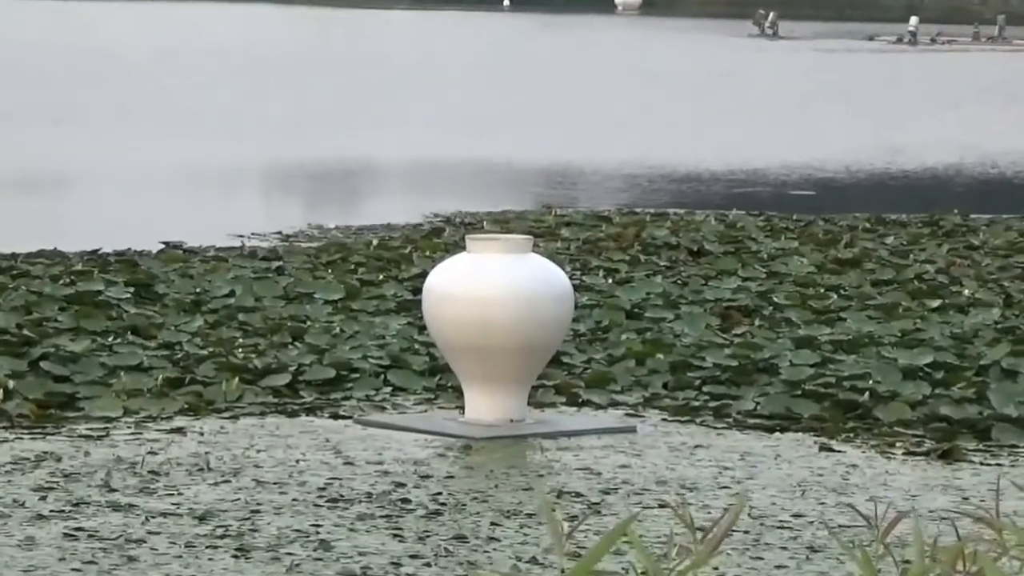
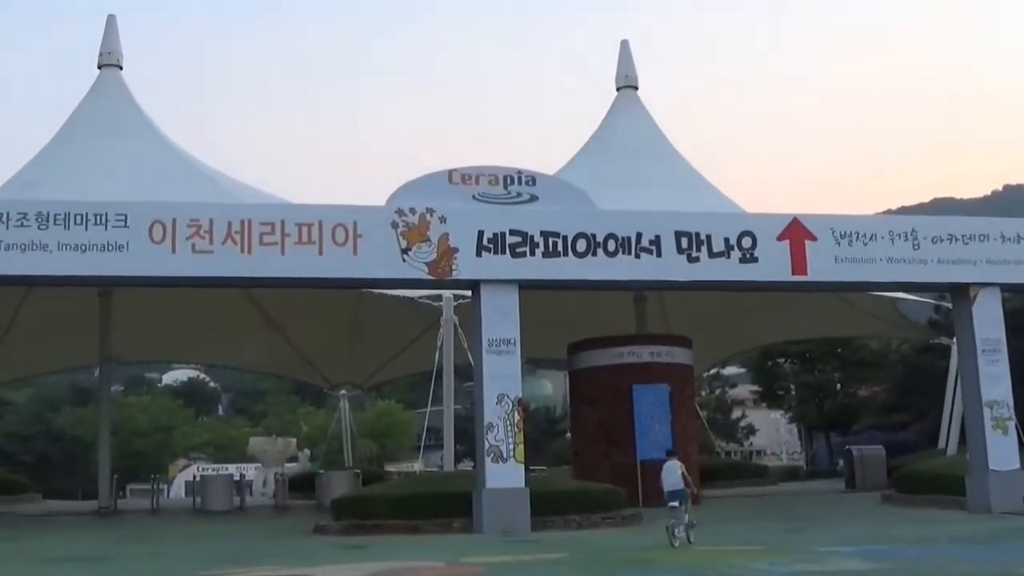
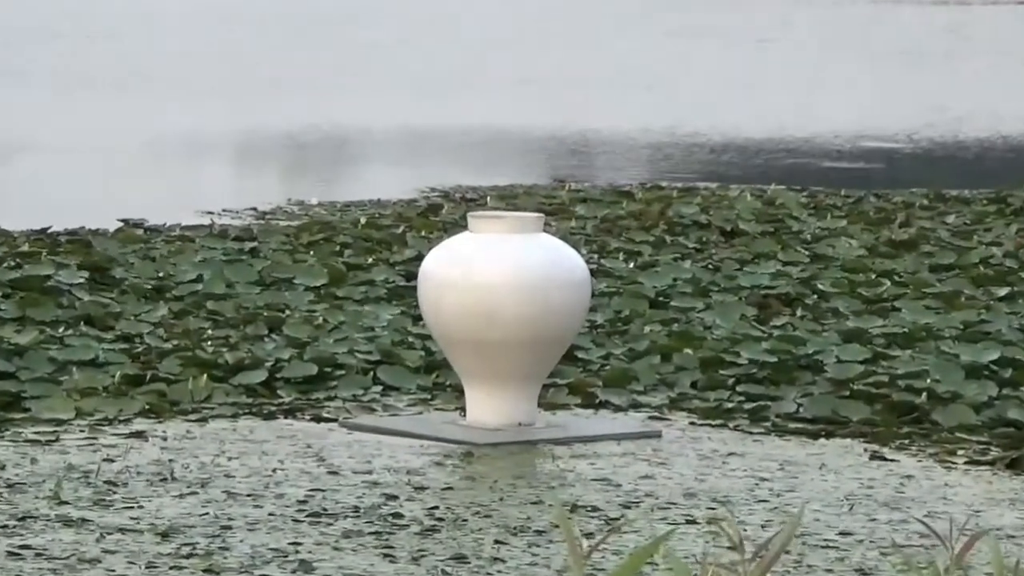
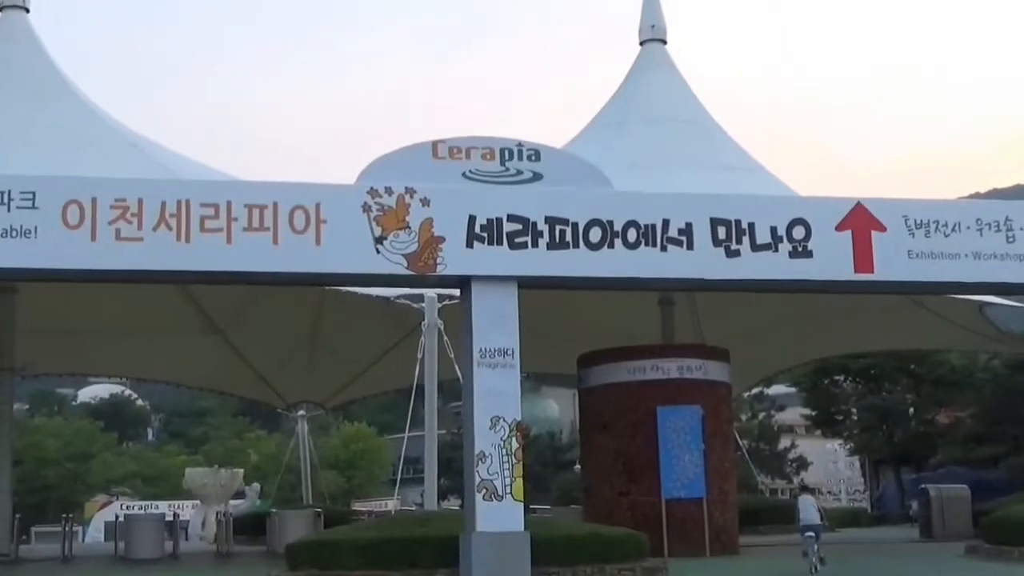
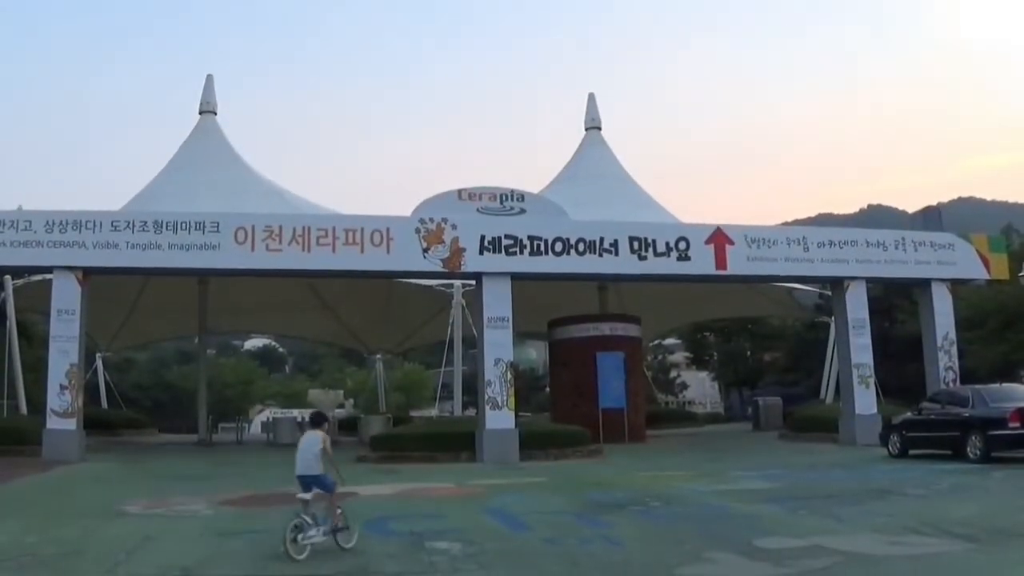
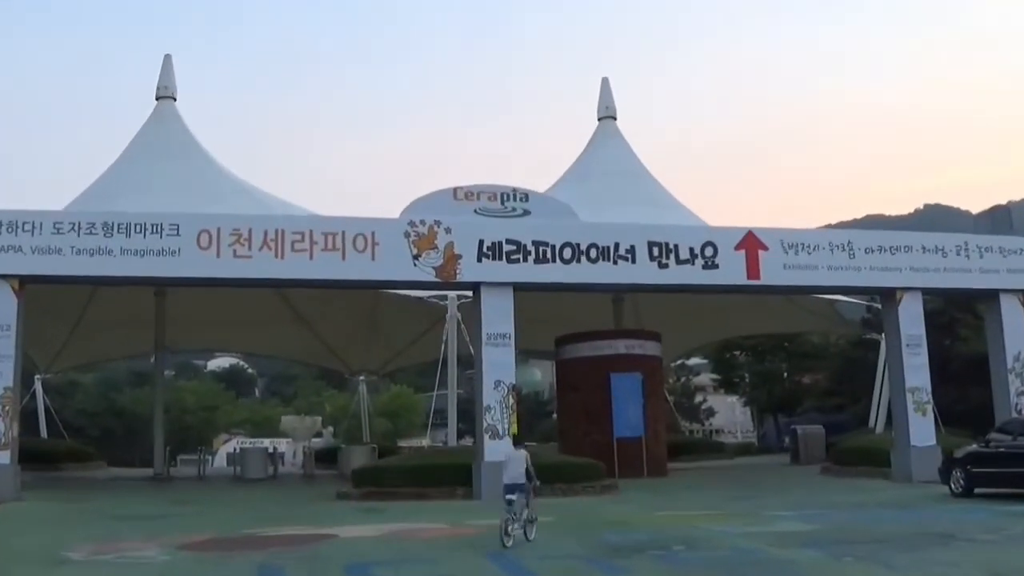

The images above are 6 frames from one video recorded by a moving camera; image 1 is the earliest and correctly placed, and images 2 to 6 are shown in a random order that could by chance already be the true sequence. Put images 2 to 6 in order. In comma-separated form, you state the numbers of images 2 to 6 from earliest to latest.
3, 5, 6, 2, 4
